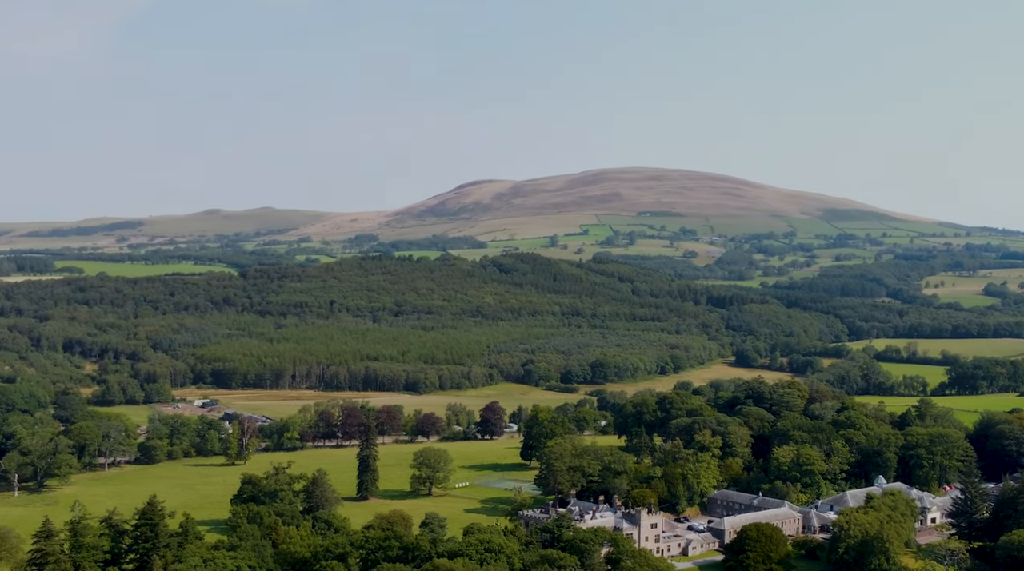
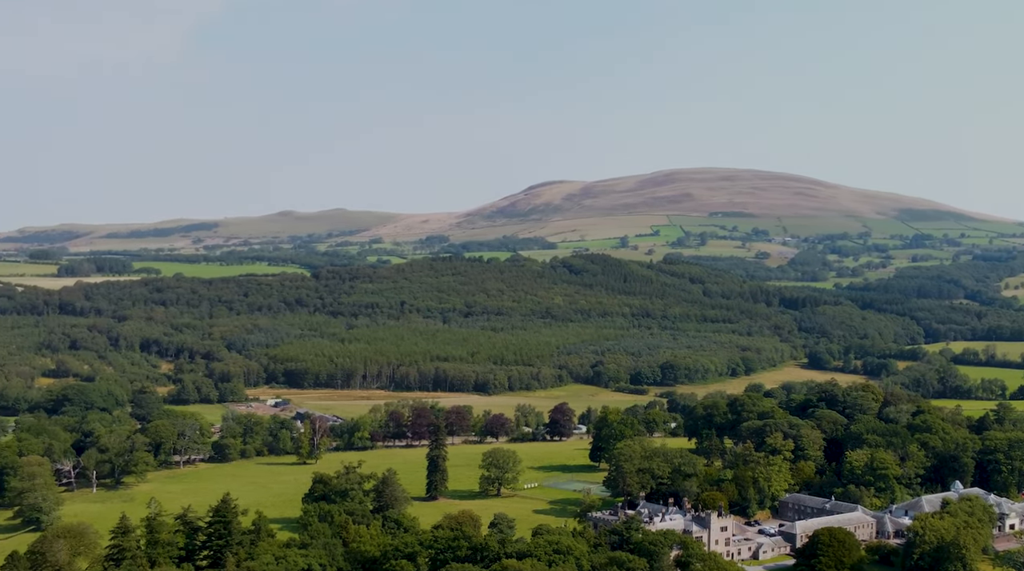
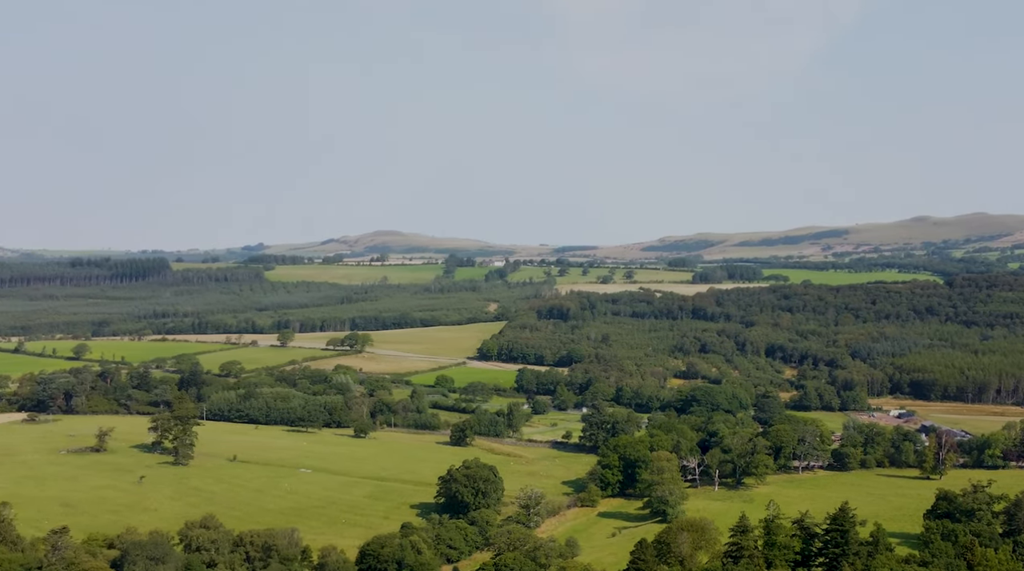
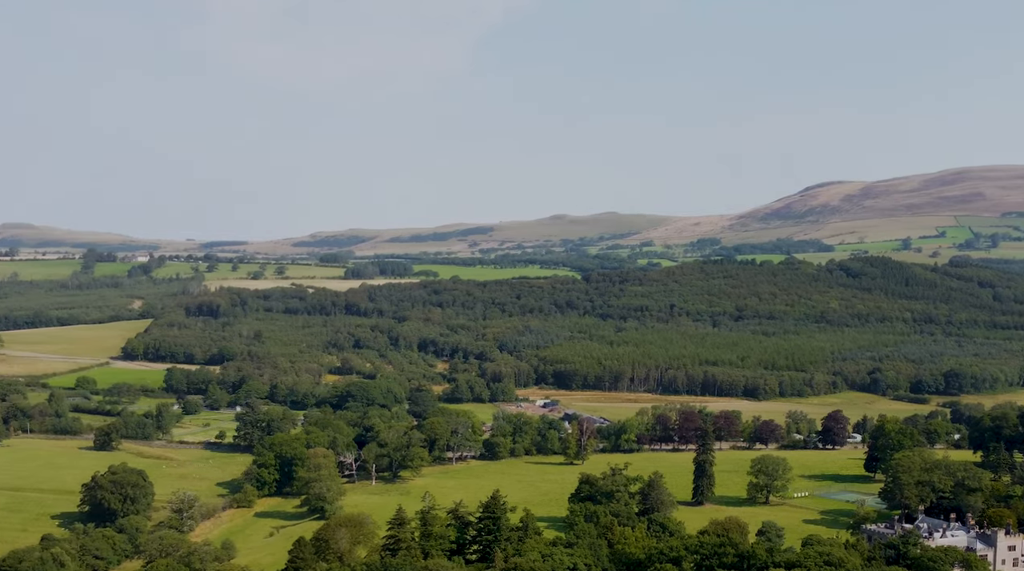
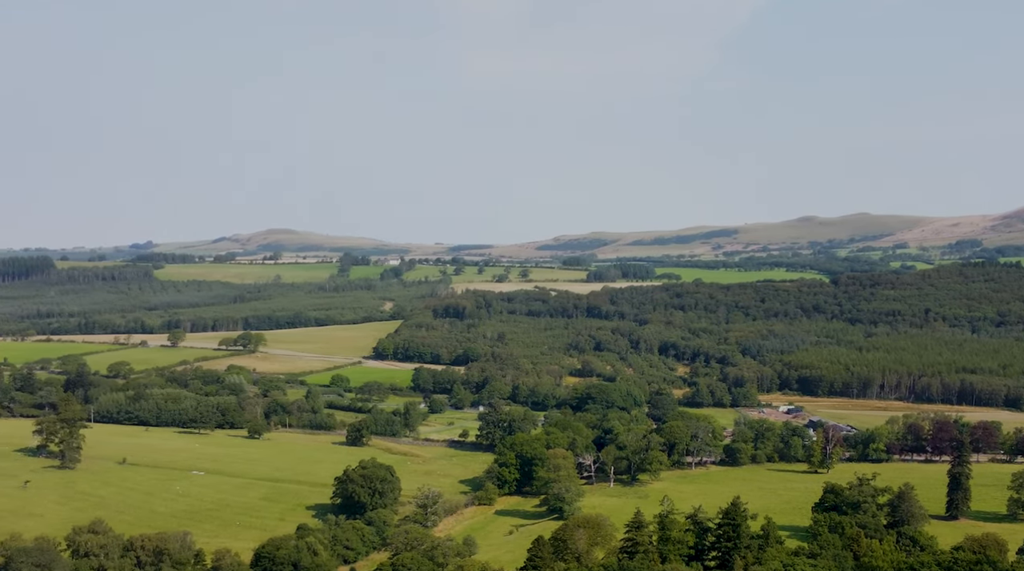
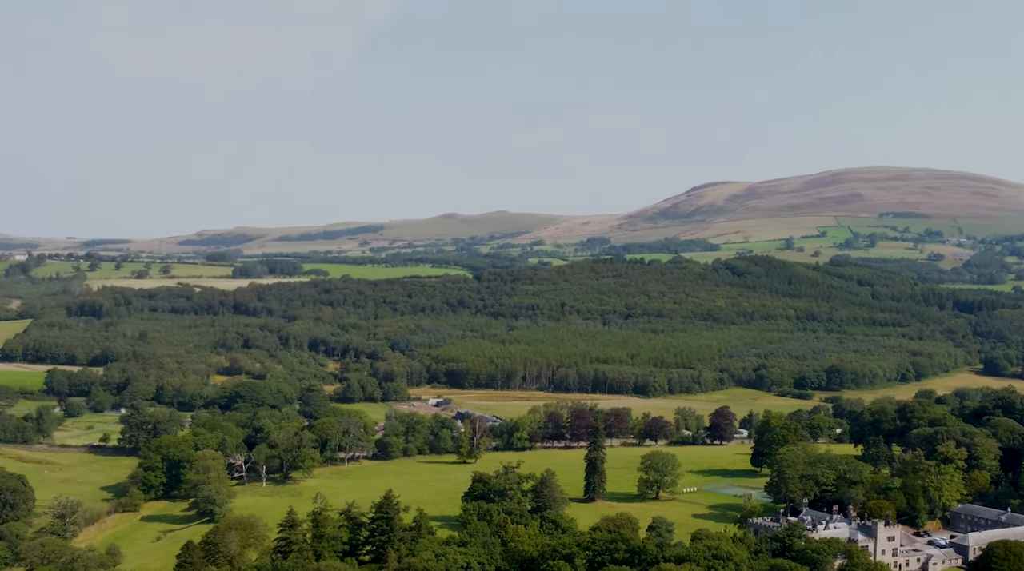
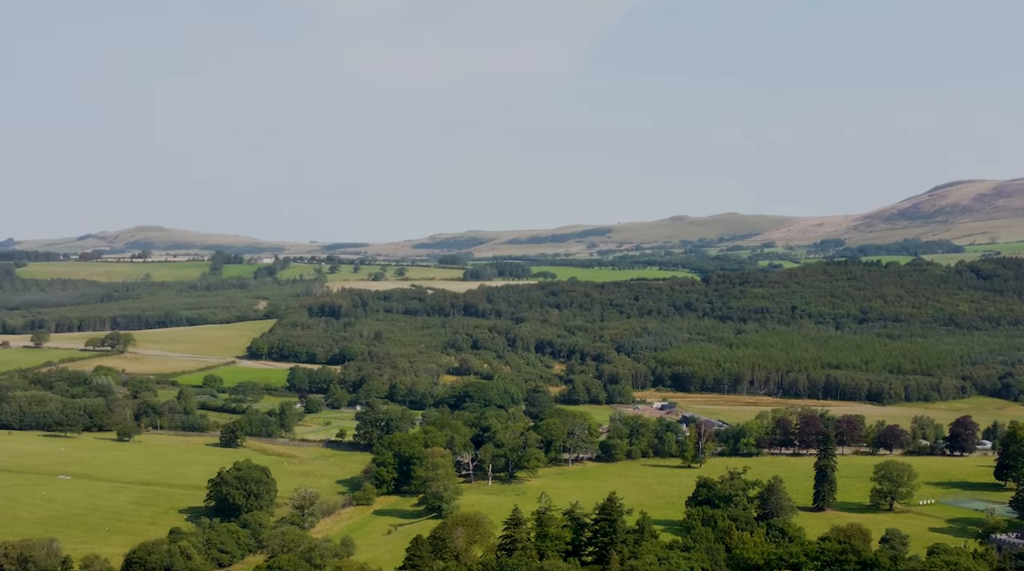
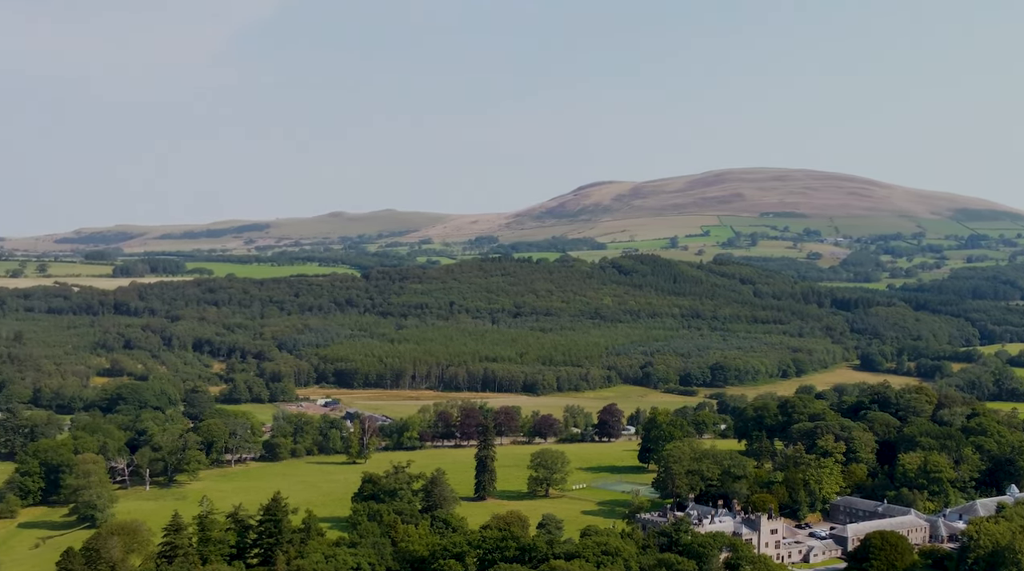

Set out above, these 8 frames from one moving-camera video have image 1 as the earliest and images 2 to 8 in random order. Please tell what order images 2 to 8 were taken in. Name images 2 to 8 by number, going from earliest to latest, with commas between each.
2, 8, 6, 4, 7, 5, 3
